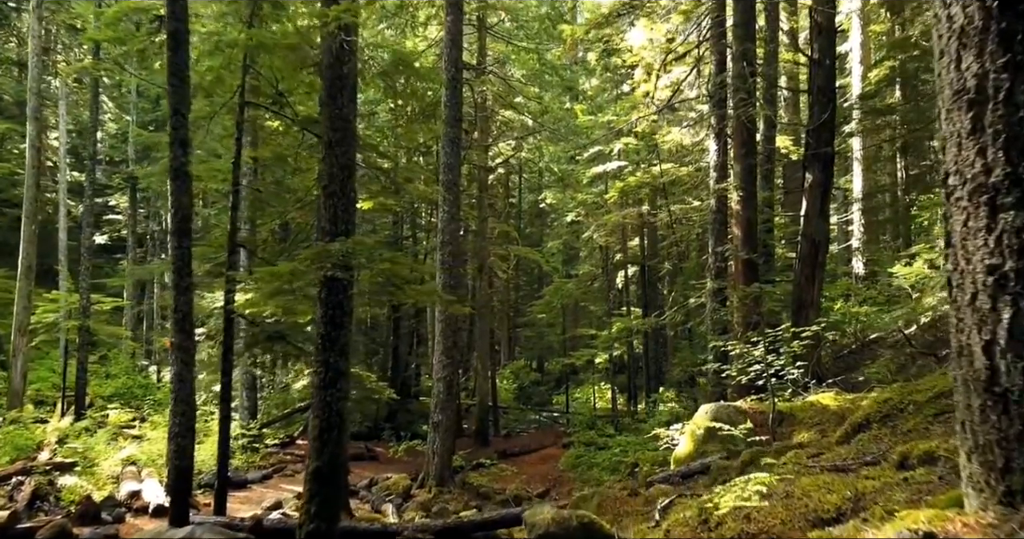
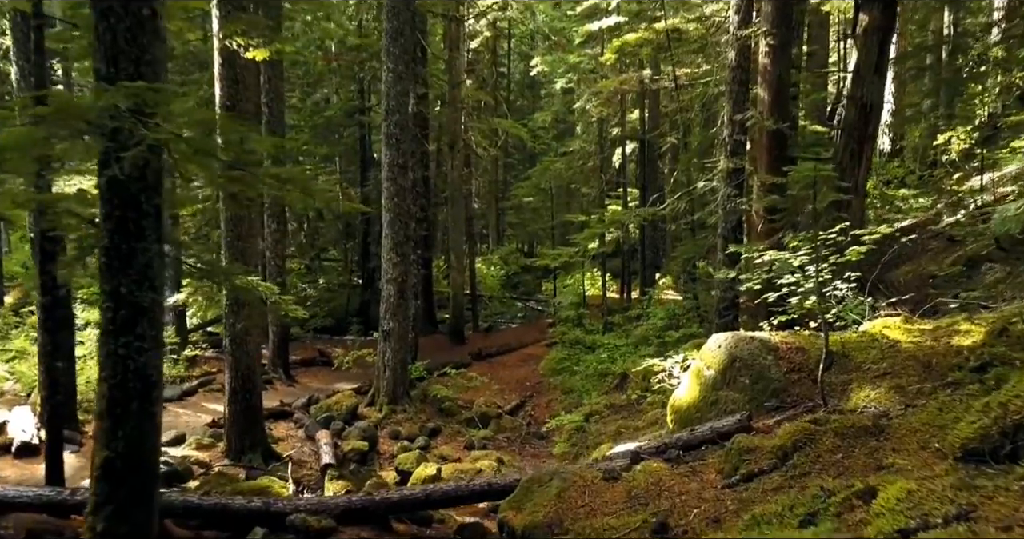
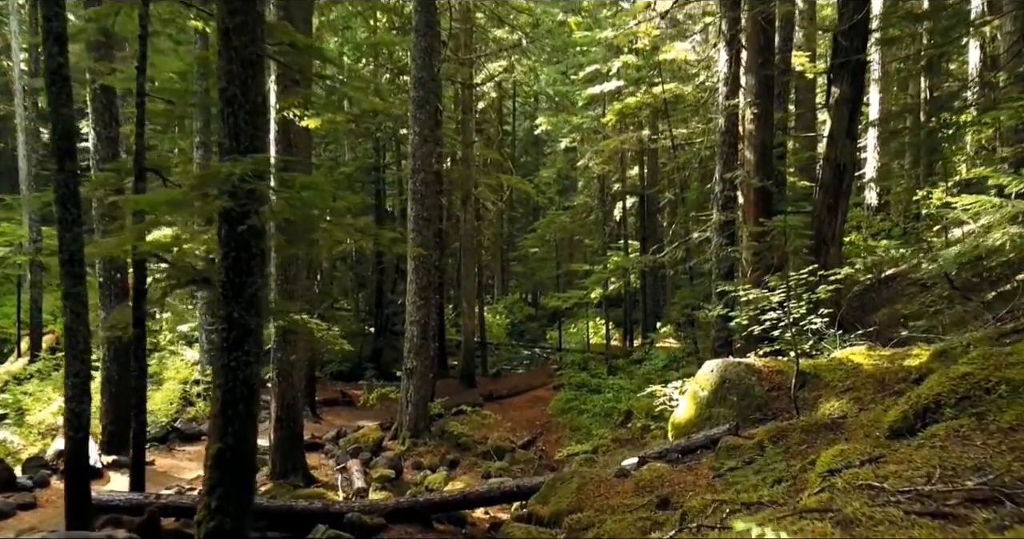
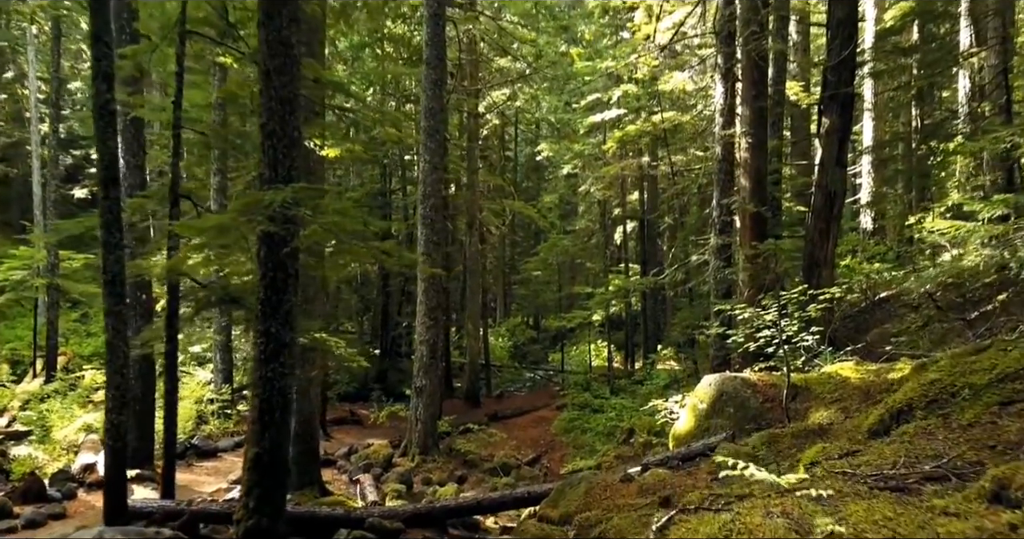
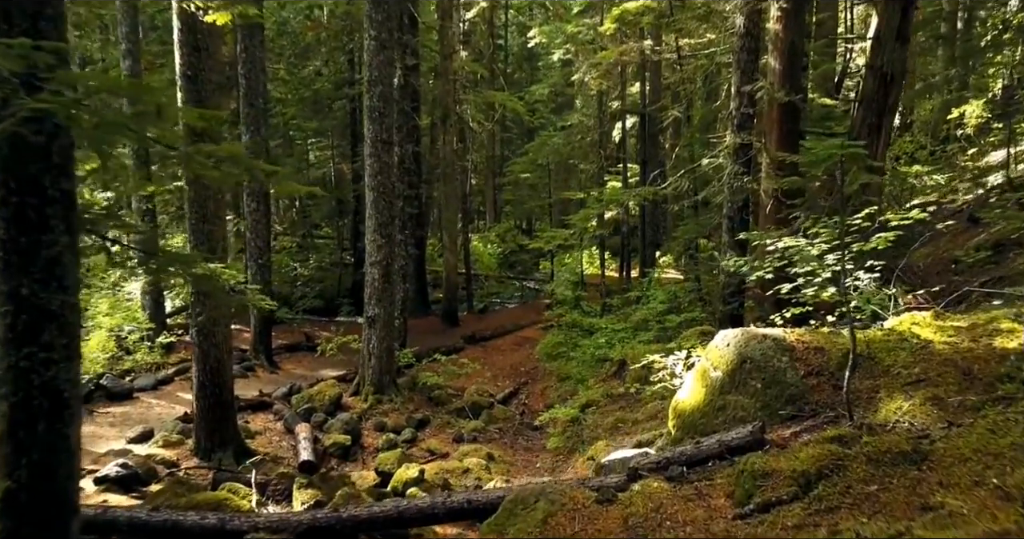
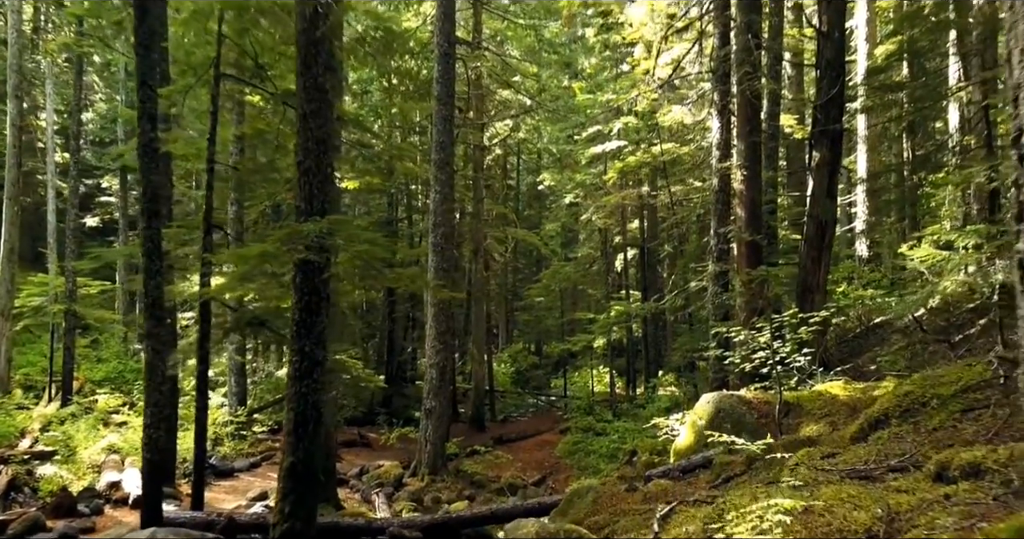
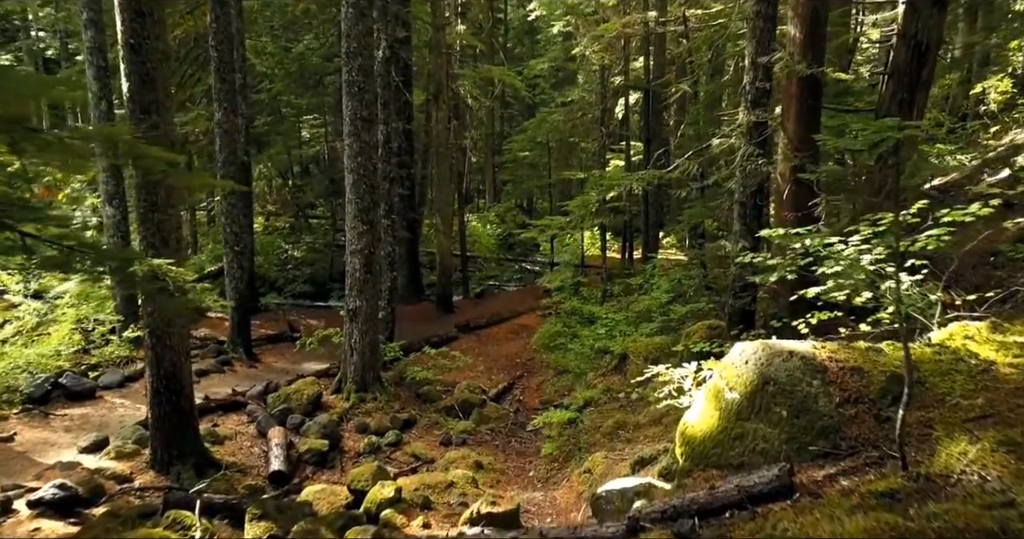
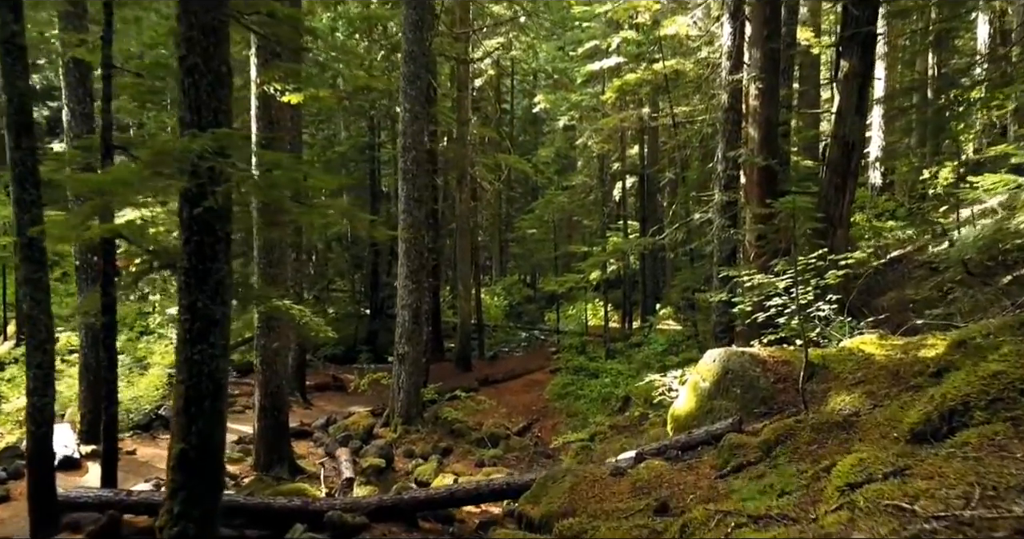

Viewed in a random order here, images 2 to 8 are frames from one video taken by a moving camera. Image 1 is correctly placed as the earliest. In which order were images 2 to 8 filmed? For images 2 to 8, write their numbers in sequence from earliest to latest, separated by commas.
6, 4, 3, 8, 2, 5, 7
